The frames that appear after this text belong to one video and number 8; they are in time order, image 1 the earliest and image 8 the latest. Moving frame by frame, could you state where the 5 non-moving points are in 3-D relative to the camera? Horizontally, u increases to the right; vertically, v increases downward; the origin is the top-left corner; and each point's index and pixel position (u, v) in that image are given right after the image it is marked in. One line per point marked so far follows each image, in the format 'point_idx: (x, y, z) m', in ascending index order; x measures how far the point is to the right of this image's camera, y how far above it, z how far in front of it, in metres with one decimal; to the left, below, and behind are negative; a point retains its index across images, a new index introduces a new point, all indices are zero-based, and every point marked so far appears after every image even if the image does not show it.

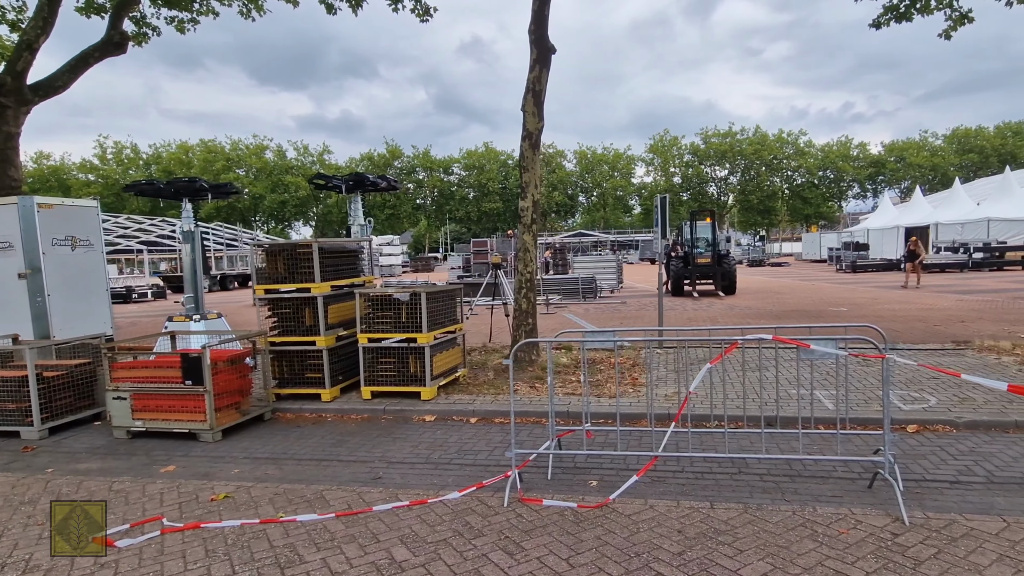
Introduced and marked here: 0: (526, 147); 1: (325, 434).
0: (+0.2, +1.9, +7.4) m
1: (-1.8, -1.4, +5.4) m
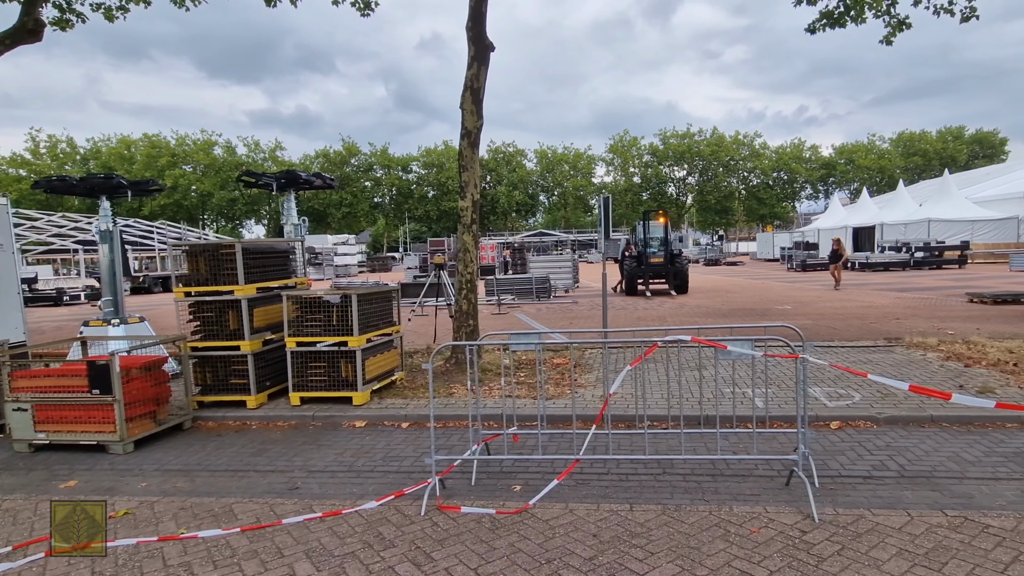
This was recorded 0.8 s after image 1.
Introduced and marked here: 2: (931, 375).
0: (-0.6, +1.9, +7.3) m
1: (-2.5, -1.4, +5.2) m
2: (+5.1, -1.1, +6.8) m
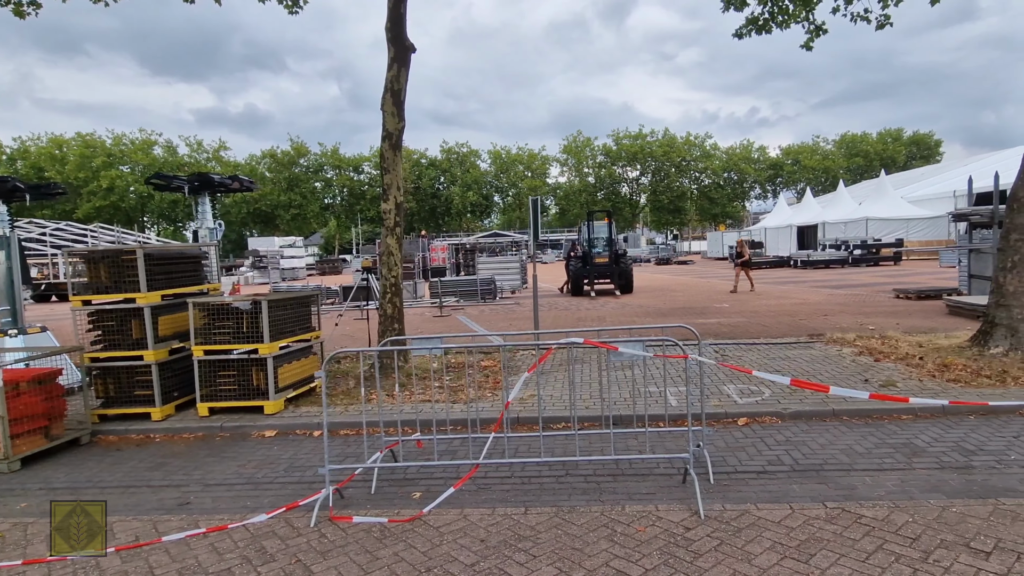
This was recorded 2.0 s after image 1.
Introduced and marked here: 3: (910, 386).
0: (-1.6, +1.8, +7.2) m
1: (-3.3, -1.5, +5.0) m
2: (+4.2, -1.0, +7.1) m
3: (+4.6, -1.1, +6.4) m
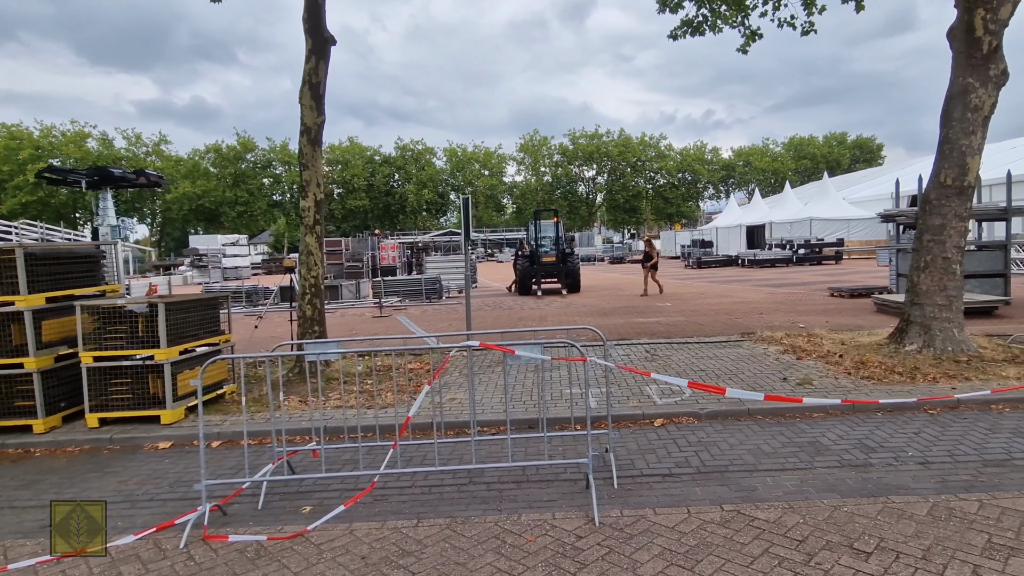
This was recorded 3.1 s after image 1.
0: (-2.6, +1.8, +6.9) m
1: (-4.1, -1.5, +4.7) m
2: (+3.2, -1.0, +7.2) m
3: (+3.7, -1.1, +6.5) m
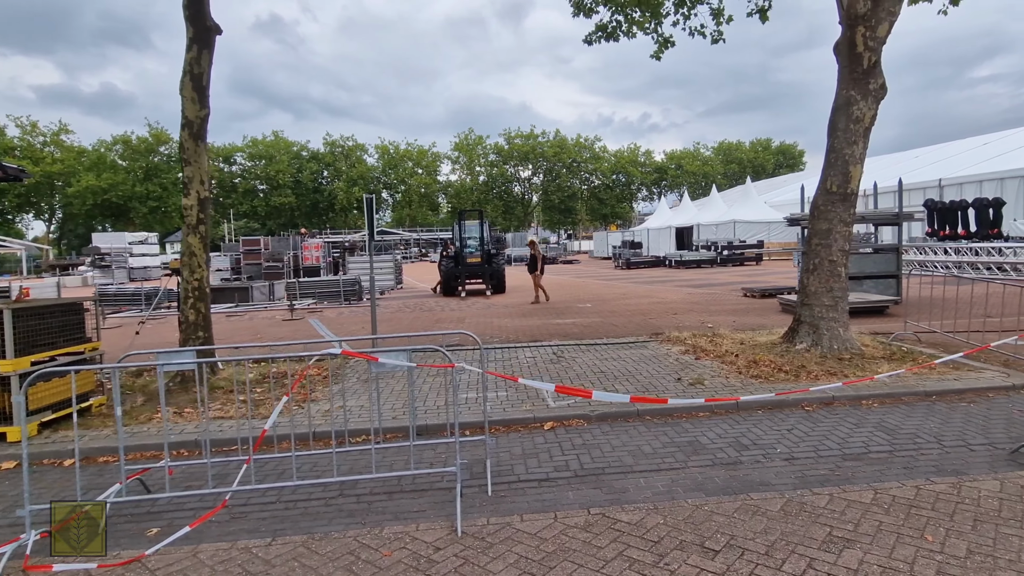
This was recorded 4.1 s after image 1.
0: (-3.8, +1.8, +6.5) m
1: (-5.1, -1.6, +4.1) m
2: (+2.0, -1.1, +7.3) m
3: (+2.5, -1.2, +6.7) m
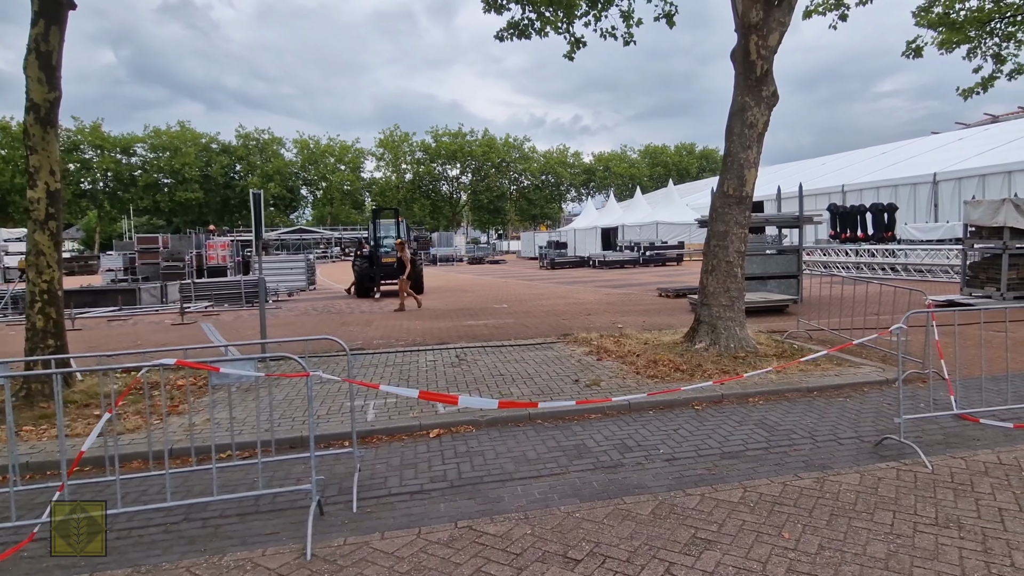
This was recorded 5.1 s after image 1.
0: (-5.0, +1.7, +5.8) m
1: (-6.0, -1.6, +3.3) m
2: (+0.6, -1.1, +7.3) m
3: (+1.2, -1.2, +6.7) m
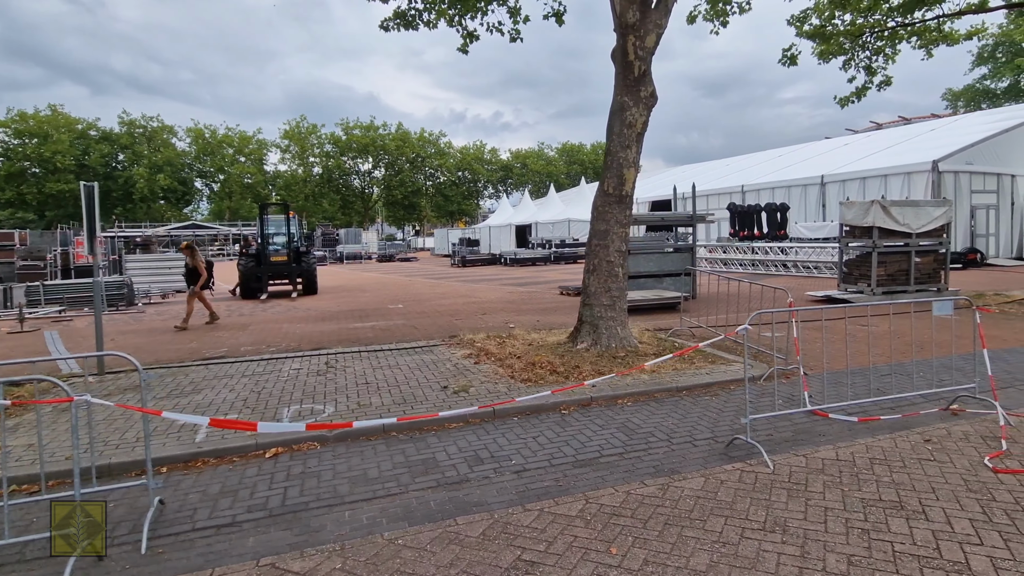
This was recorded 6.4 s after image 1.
0: (-6.4, +1.6, +4.8) m
1: (-7.1, -1.7, +2.2) m
2: (-1.0, -1.1, +7.0) m
3: (-0.3, -1.2, +6.5) m
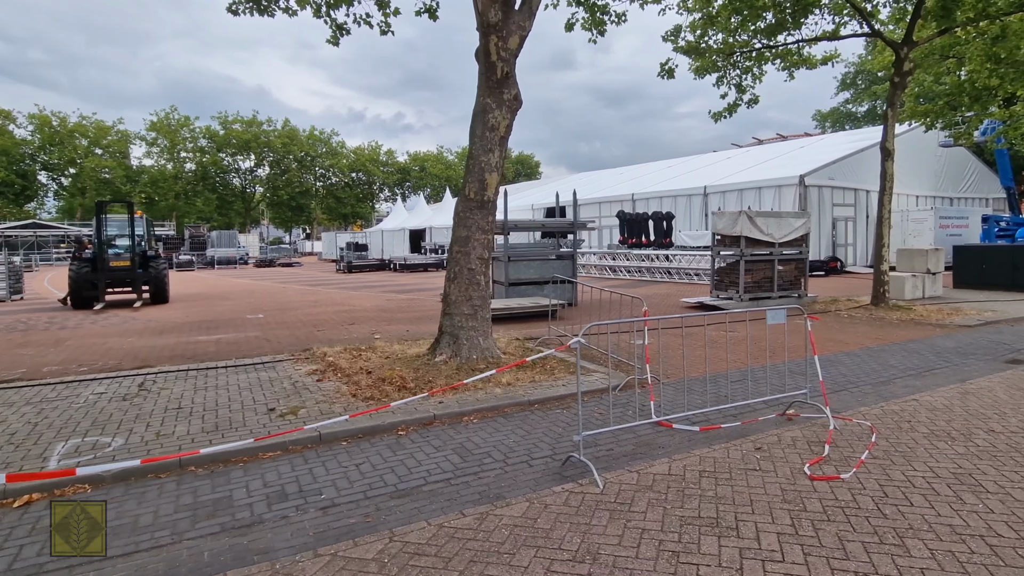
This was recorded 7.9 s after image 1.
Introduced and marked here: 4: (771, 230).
0: (-7.8, +1.5, +3.3) m
1: (-8.1, -1.8, +0.6) m
2: (-2.8, -1.2, +6.3) m
3: (-2.1, -1.3, +5.9) m
4: (+6.6, +1.5, +14.3) m
